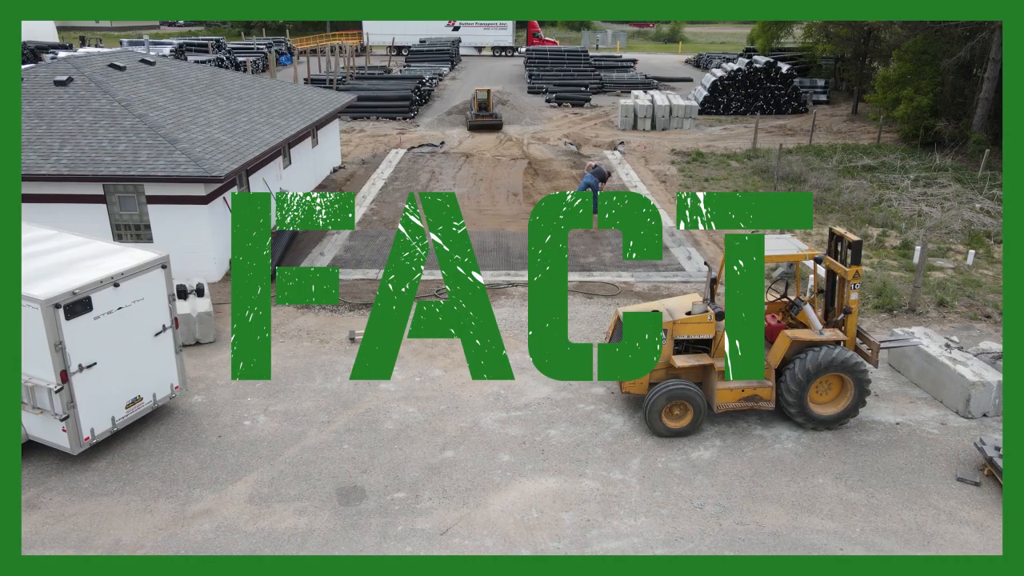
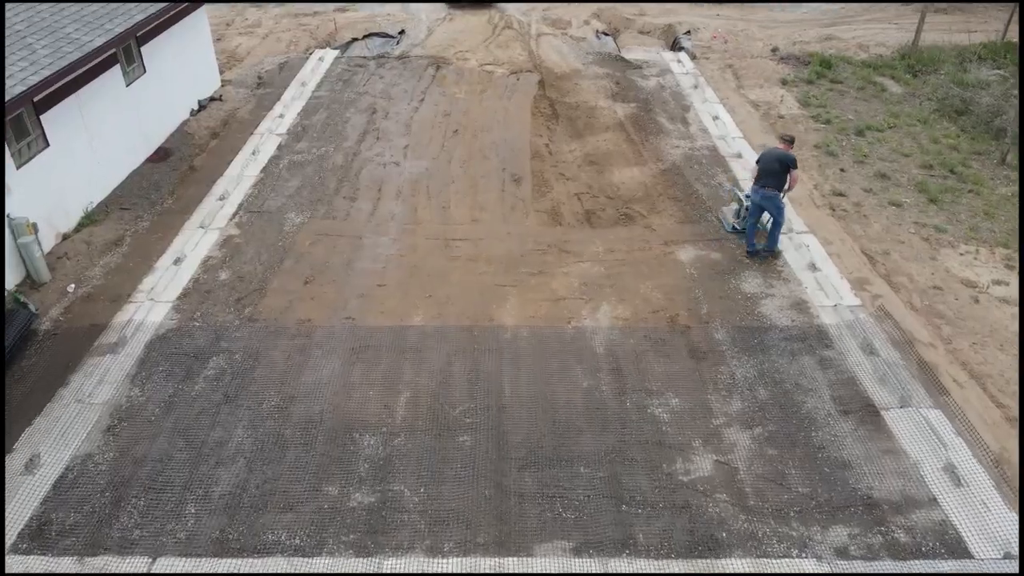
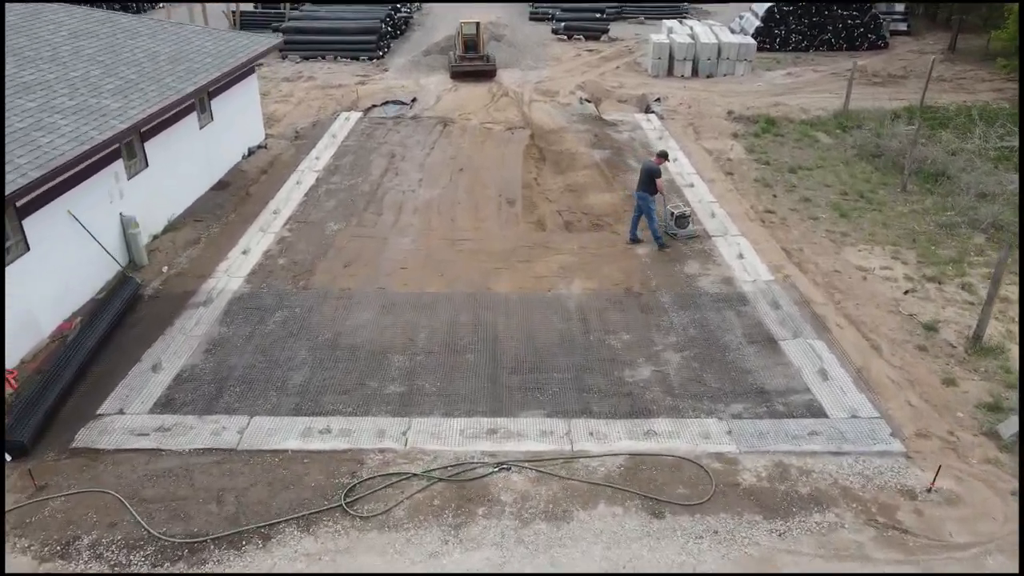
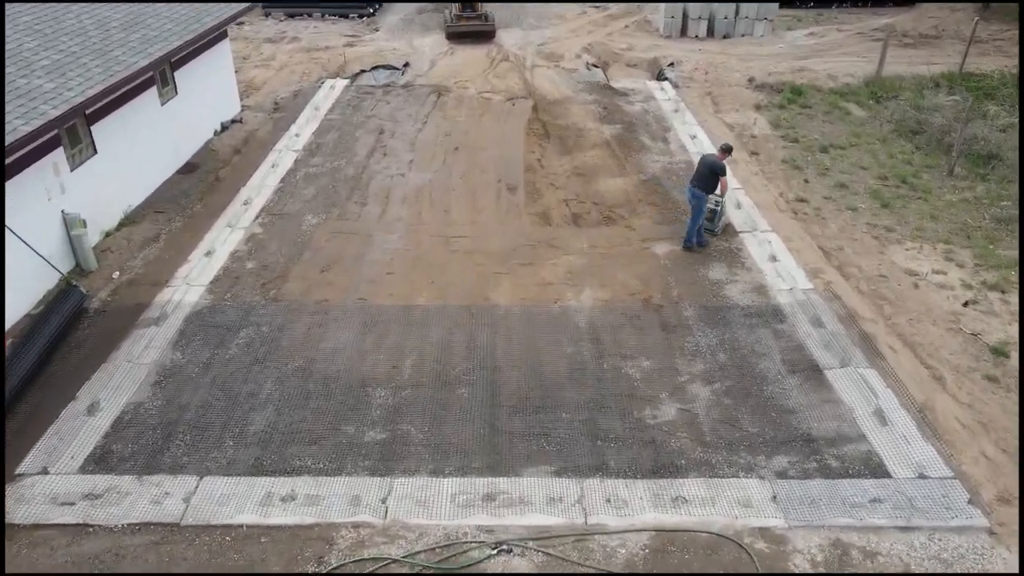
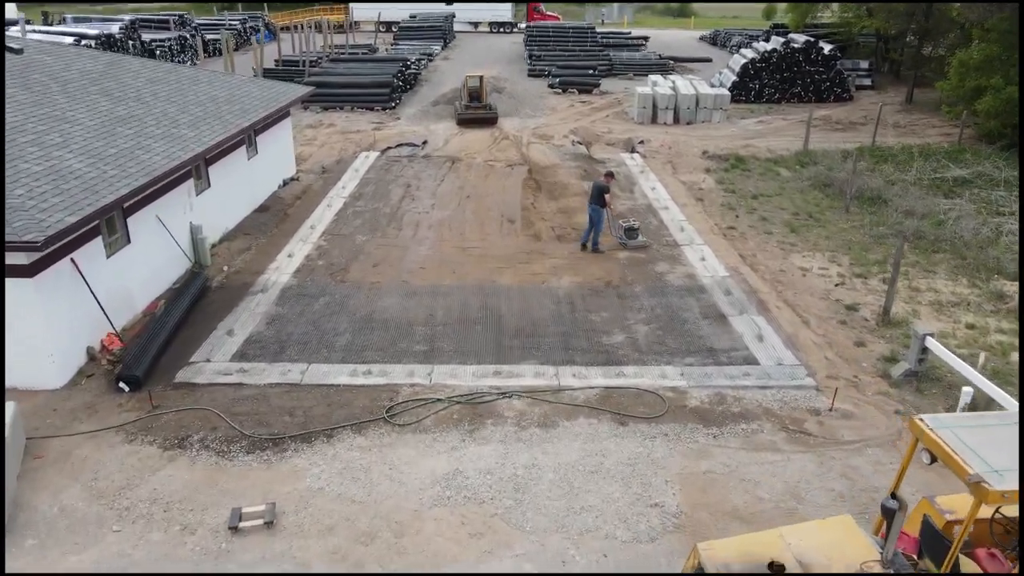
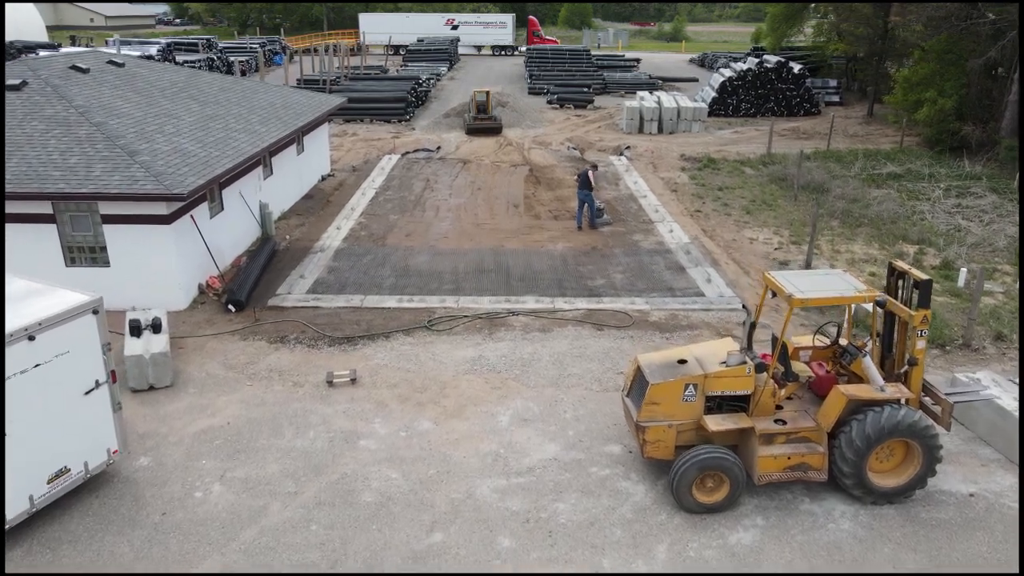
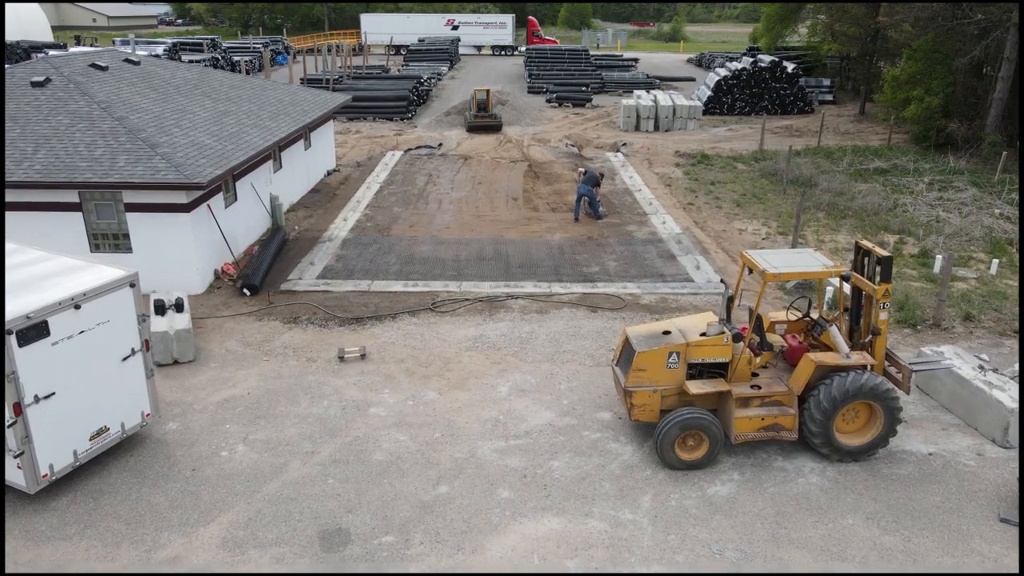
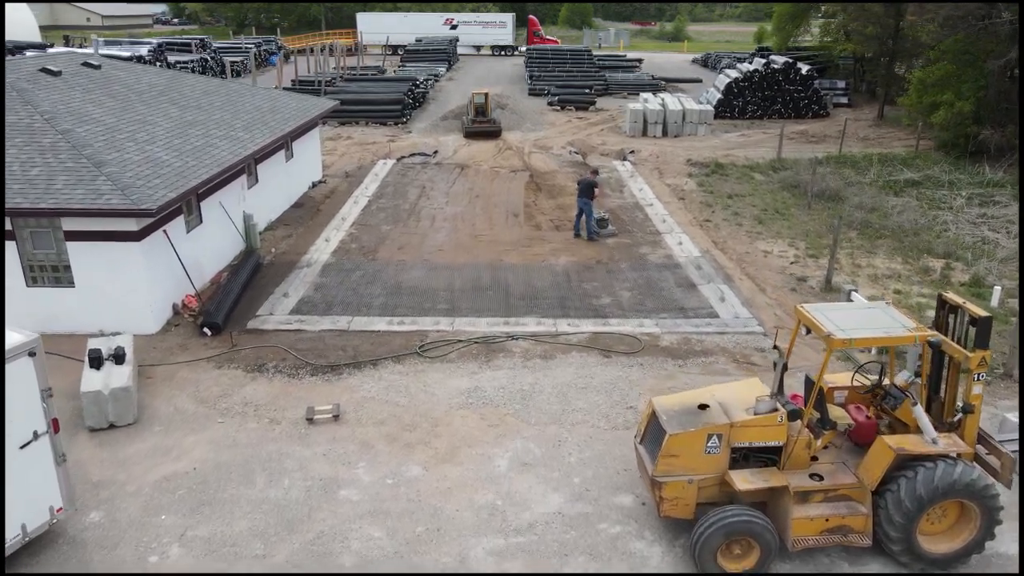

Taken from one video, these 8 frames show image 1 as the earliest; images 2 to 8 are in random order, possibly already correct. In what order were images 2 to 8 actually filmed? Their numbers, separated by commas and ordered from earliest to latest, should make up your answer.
7, 6, 8, 5, 3, 4, 2
